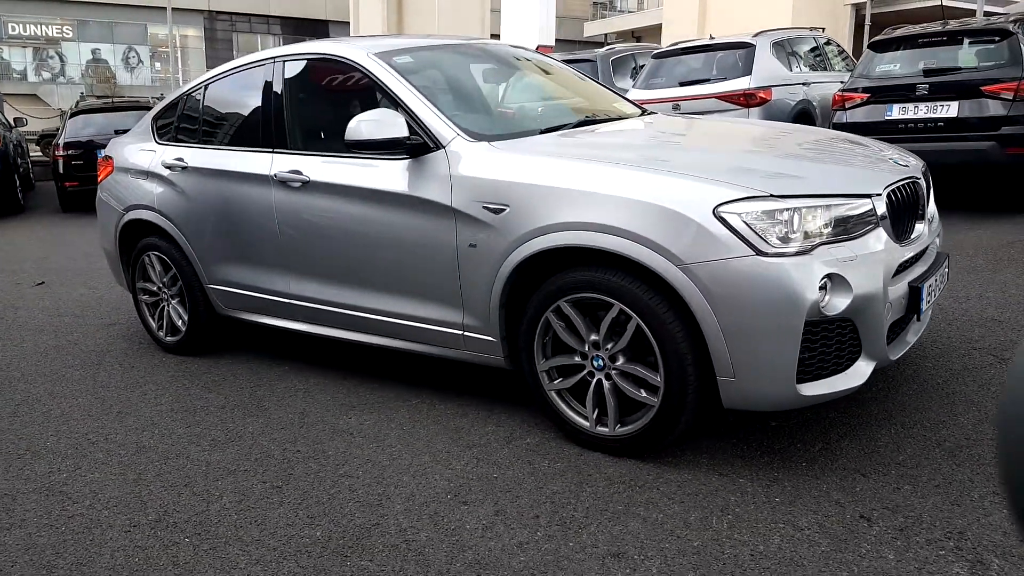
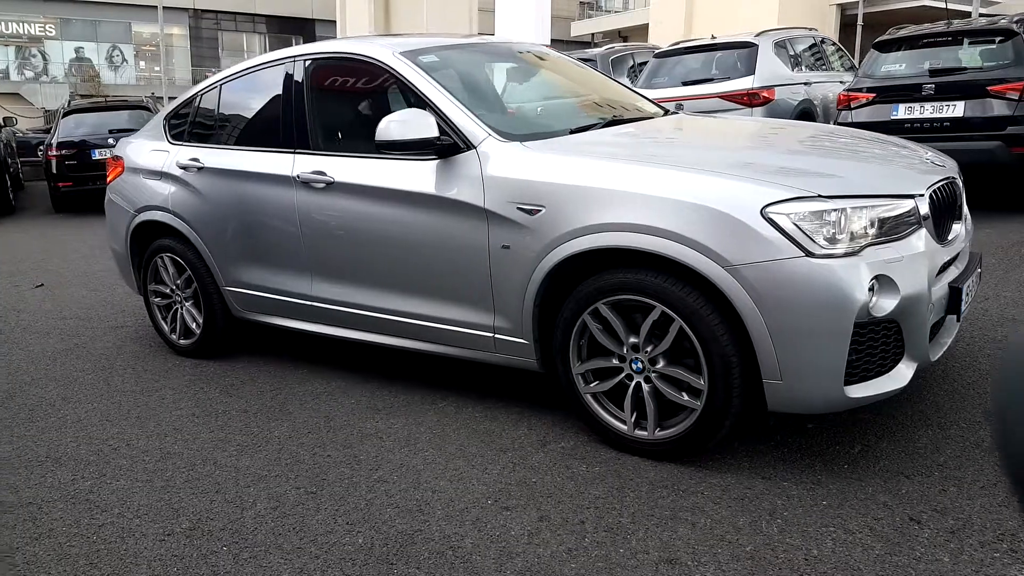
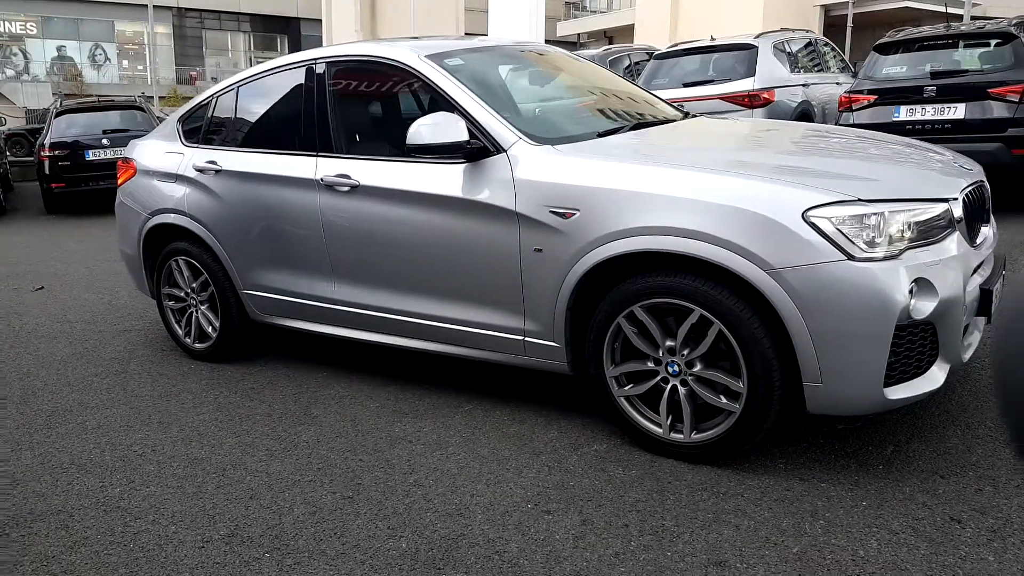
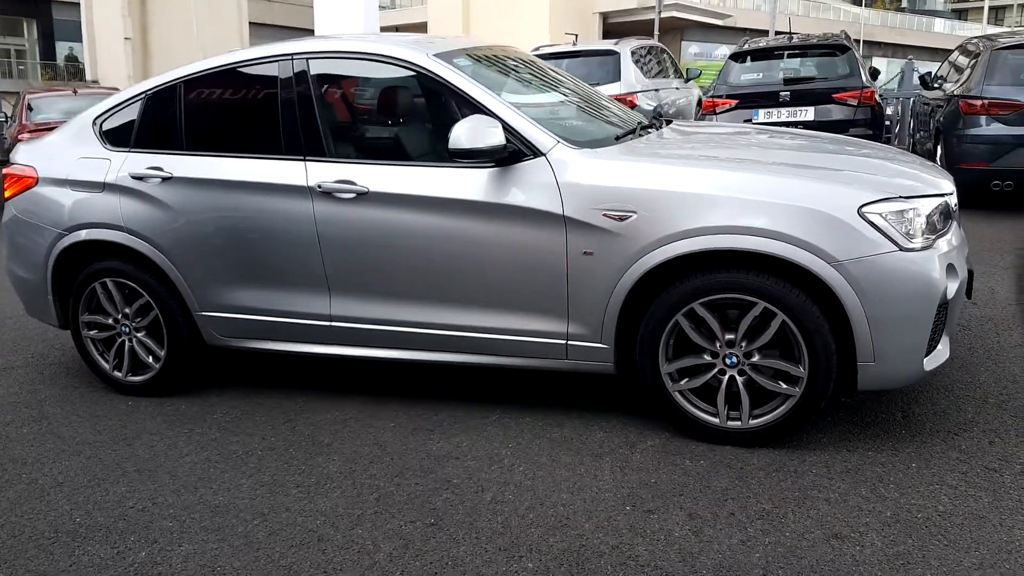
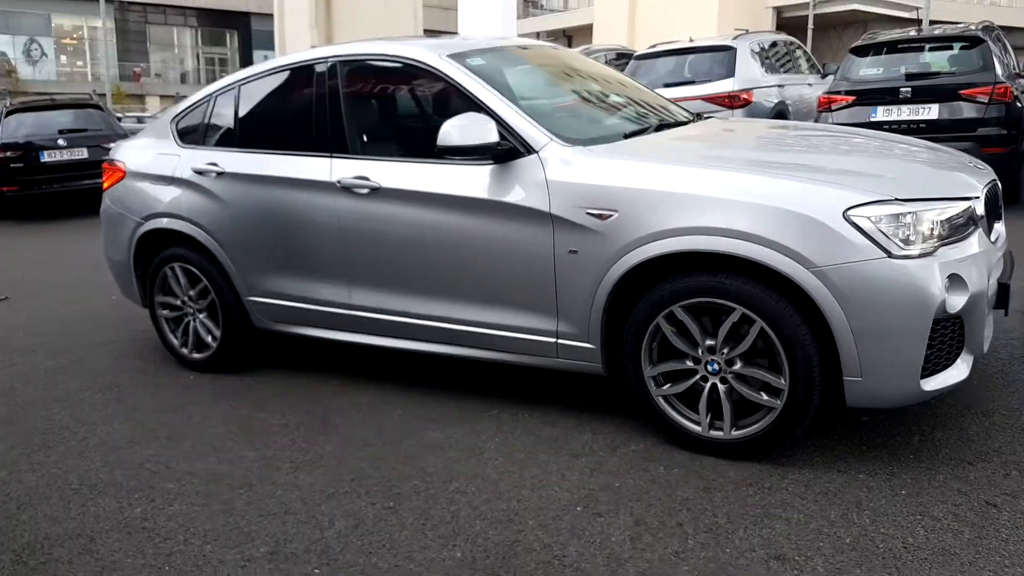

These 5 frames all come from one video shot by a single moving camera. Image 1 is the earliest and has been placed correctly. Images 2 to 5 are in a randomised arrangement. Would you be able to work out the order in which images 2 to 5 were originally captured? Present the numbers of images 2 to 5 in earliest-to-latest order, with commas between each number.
2, 3, 5, 4
